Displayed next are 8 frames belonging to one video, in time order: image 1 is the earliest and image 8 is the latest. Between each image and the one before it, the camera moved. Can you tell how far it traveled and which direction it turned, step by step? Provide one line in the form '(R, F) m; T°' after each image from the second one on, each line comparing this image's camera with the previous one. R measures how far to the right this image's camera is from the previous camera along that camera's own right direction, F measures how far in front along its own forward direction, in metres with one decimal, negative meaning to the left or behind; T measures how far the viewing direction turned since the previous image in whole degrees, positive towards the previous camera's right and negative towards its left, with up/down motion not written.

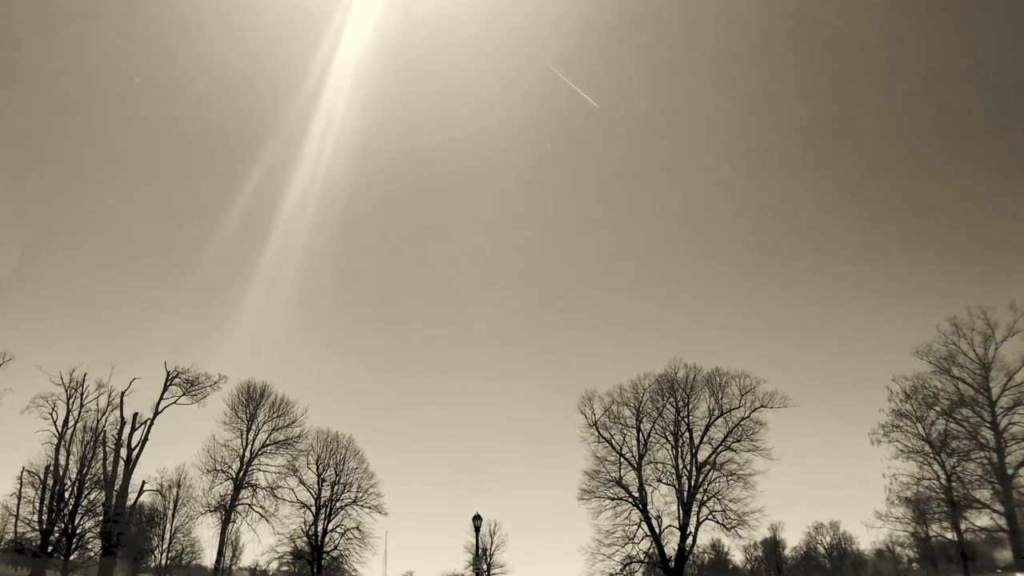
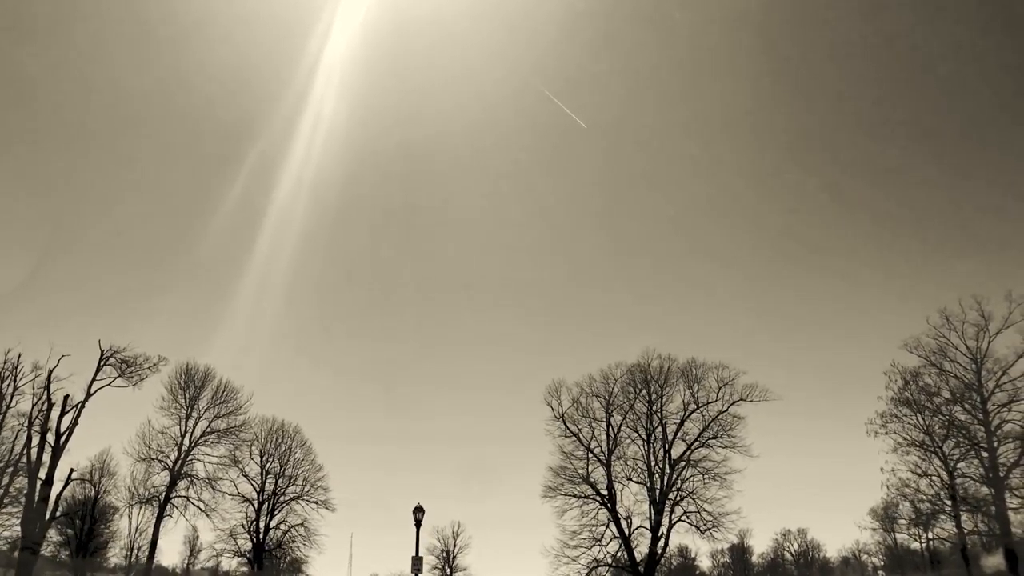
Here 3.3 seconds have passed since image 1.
(+1.6, +2.5) m; 0°
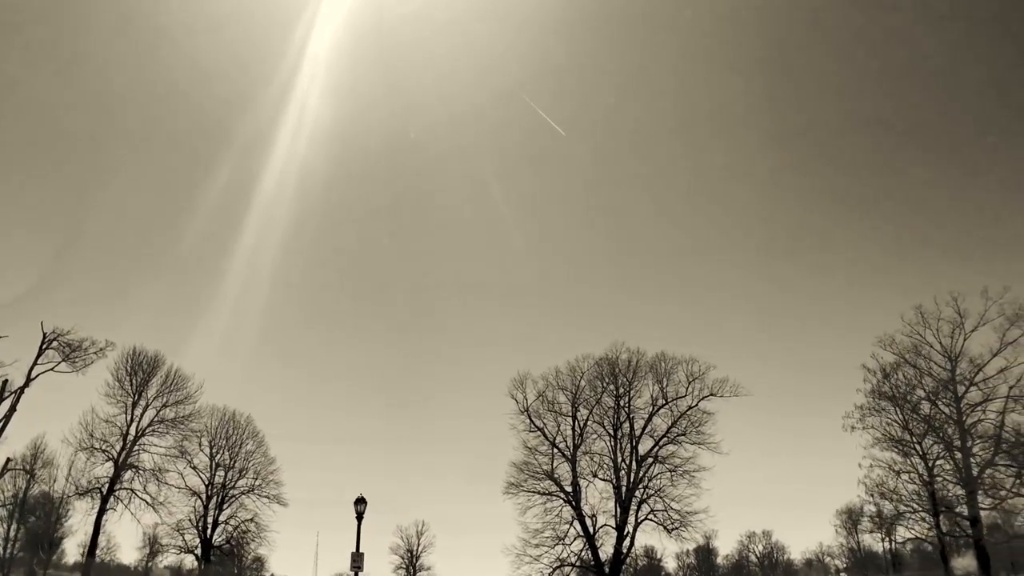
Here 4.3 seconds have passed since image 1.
(+1.0, +1.0) m; +1°
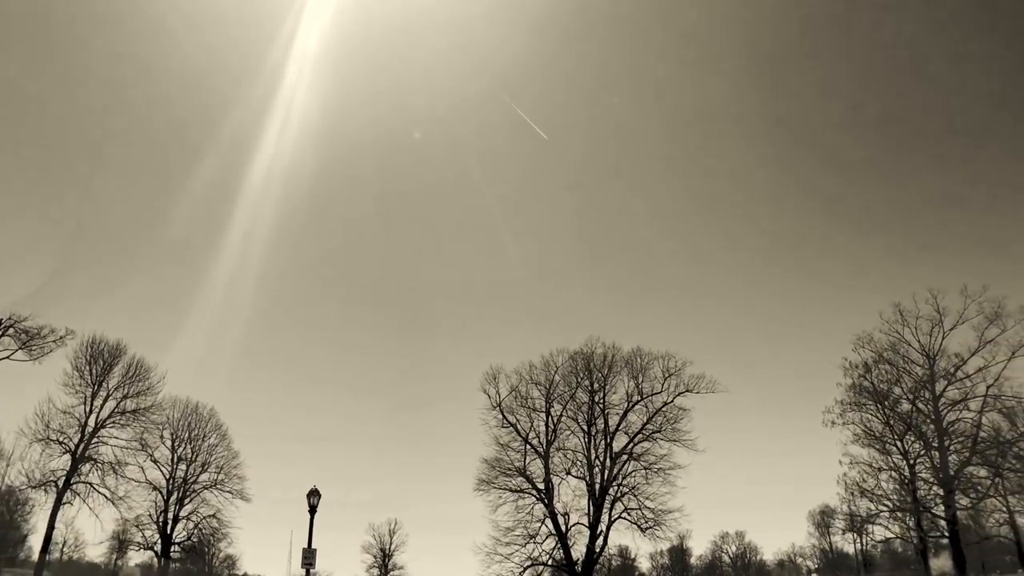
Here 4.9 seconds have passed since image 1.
(+0.7, +0.6) m; +1°
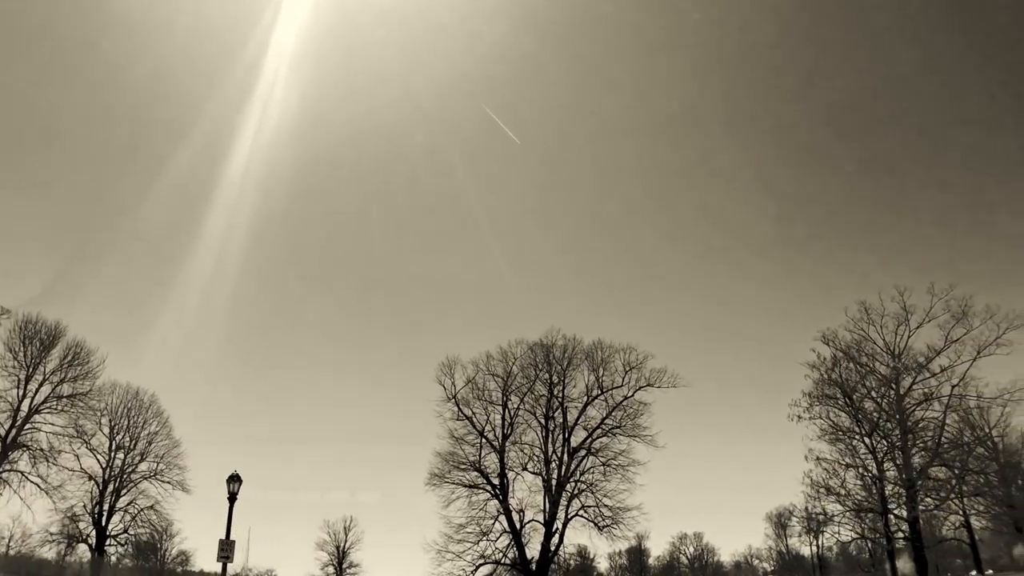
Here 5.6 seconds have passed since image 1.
(+1.2, +0.8) m; +1°
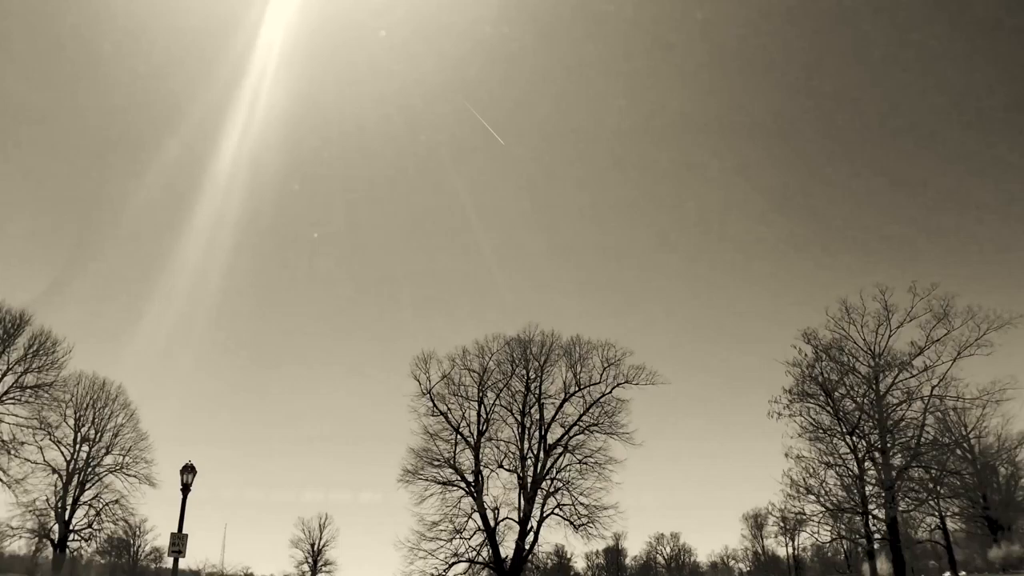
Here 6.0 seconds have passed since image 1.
(+0.6, +0.4) m; +1°
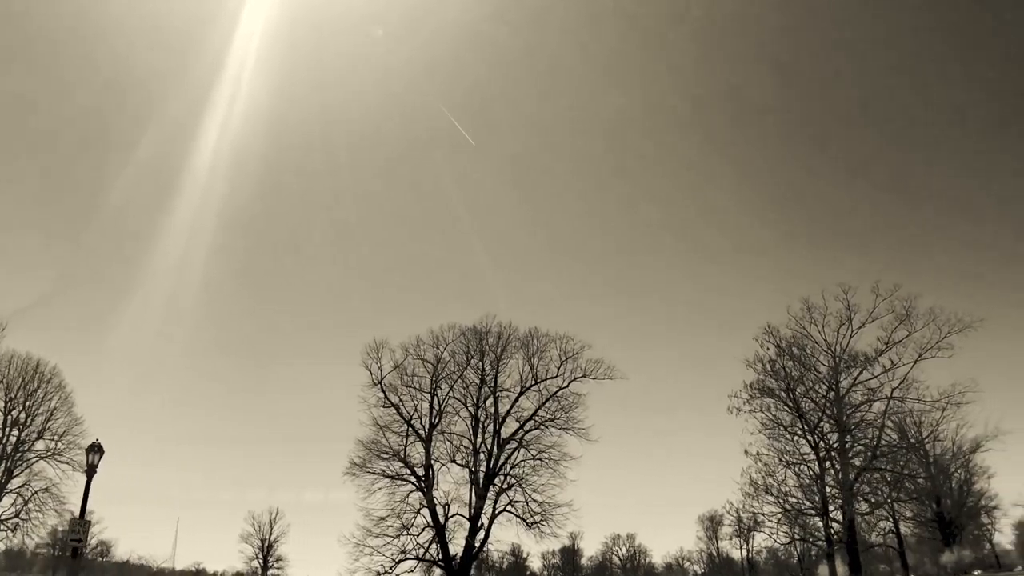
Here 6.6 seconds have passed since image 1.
(+1.2, +0.7) m; +1°
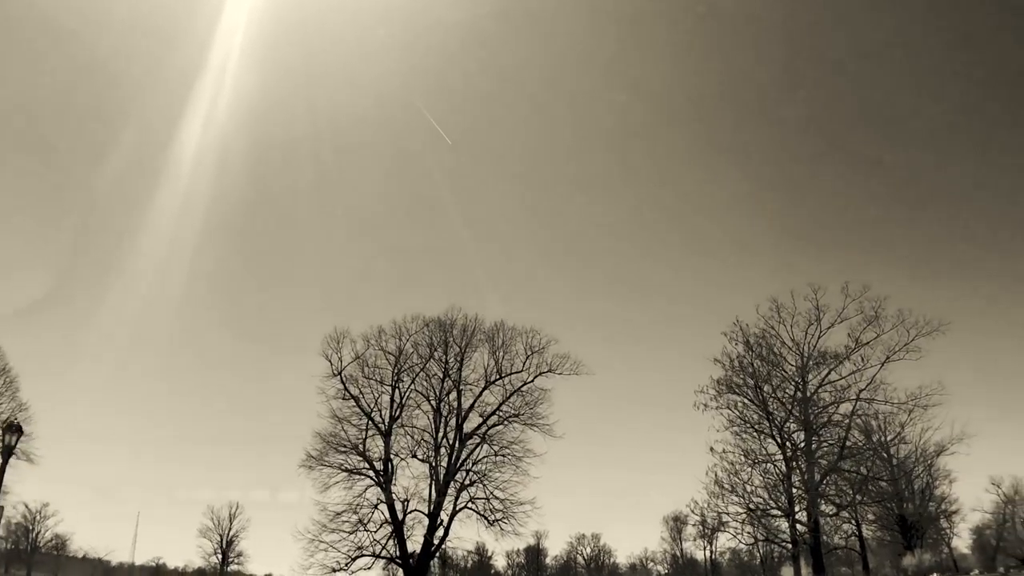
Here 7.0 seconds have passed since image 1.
(+0.9, +0.5) m; +1°
